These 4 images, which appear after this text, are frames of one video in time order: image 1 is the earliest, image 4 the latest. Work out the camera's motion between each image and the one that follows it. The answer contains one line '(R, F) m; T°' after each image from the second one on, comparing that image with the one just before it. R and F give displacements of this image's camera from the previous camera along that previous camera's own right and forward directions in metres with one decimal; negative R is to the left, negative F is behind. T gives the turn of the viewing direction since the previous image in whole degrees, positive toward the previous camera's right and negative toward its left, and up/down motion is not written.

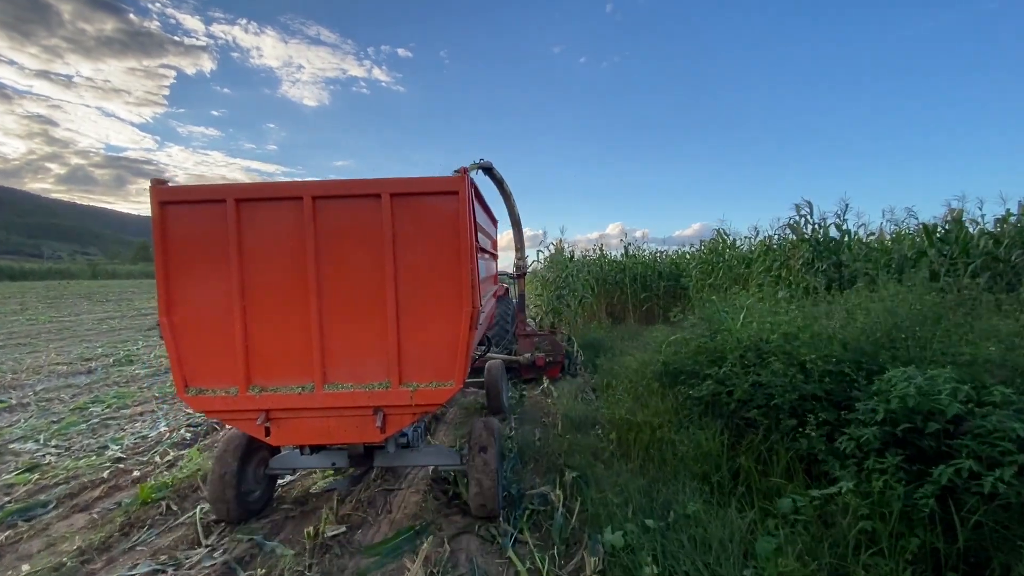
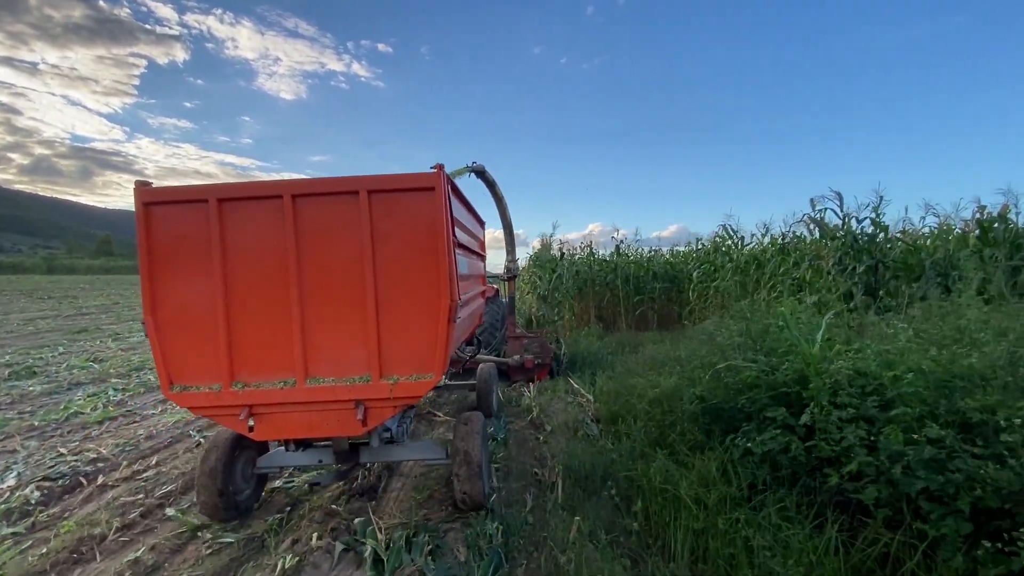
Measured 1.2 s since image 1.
(0.0, +1.2) m; +2°
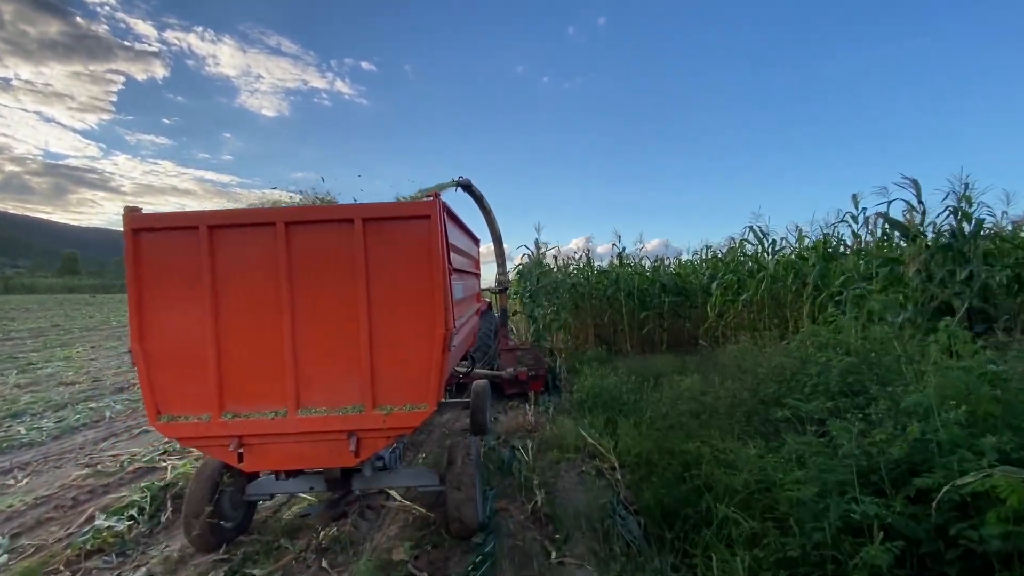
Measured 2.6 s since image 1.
(0.0, +1.5) m; +2°
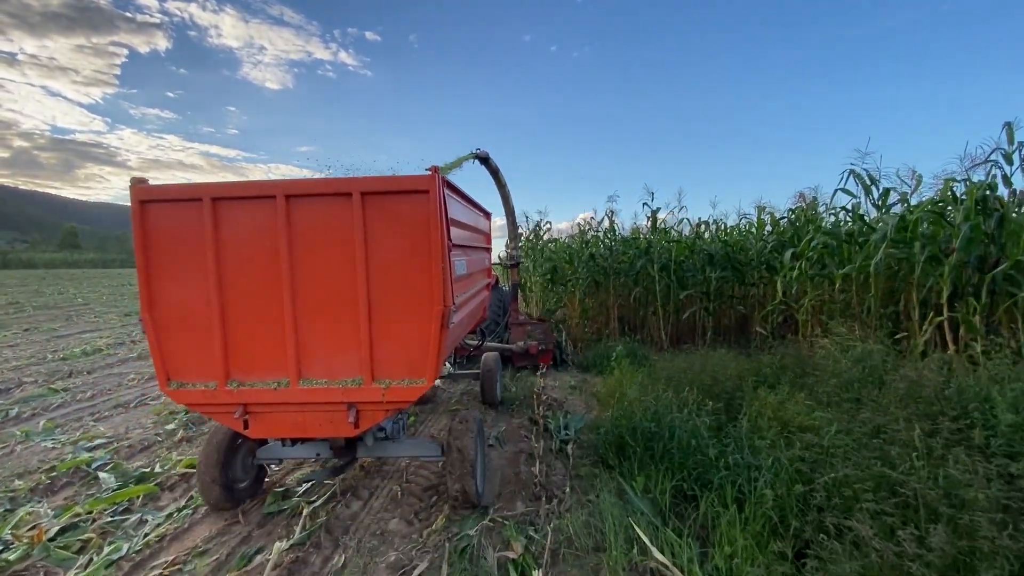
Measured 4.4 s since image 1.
(+0.1, +1.9) m; -1°
